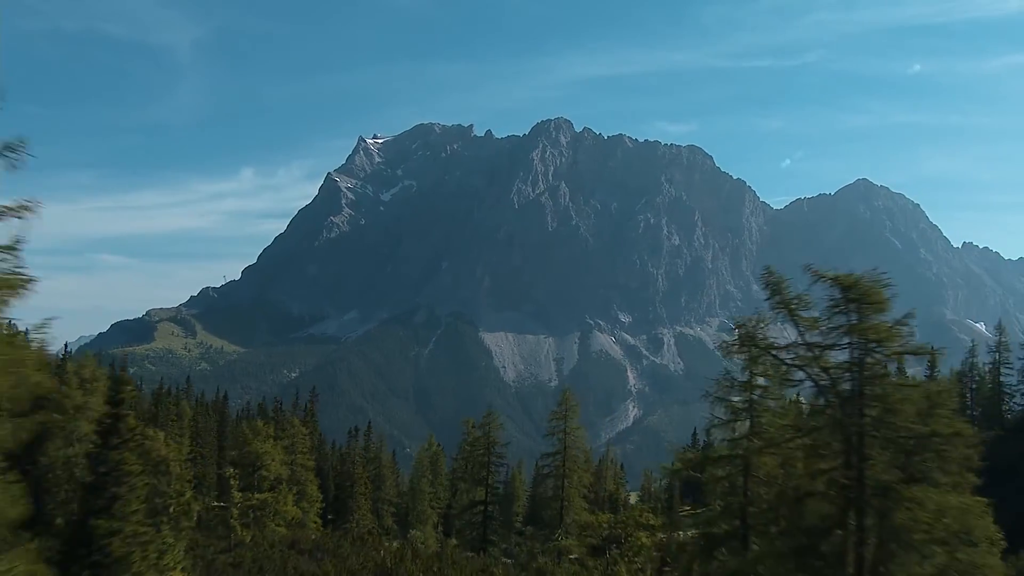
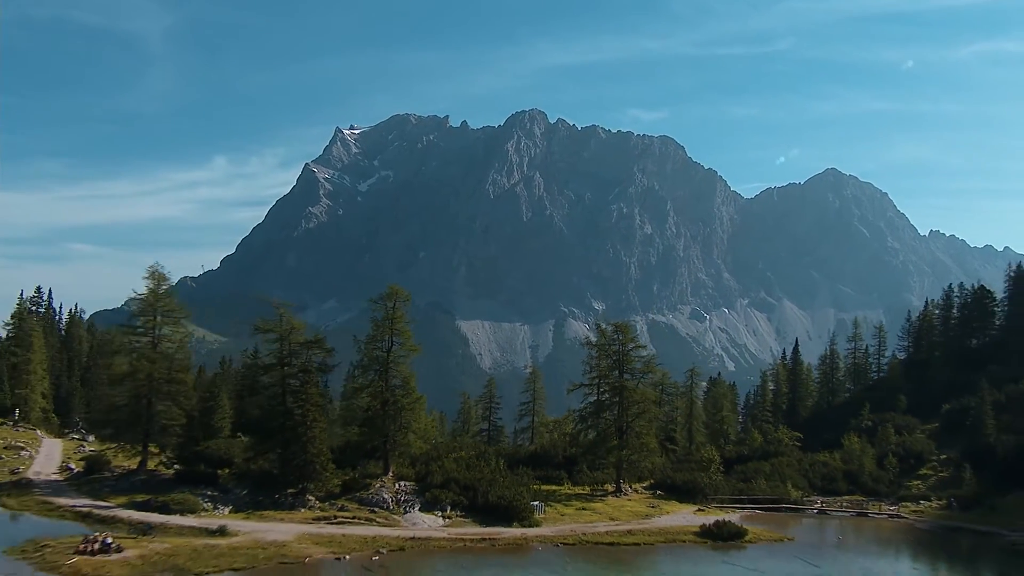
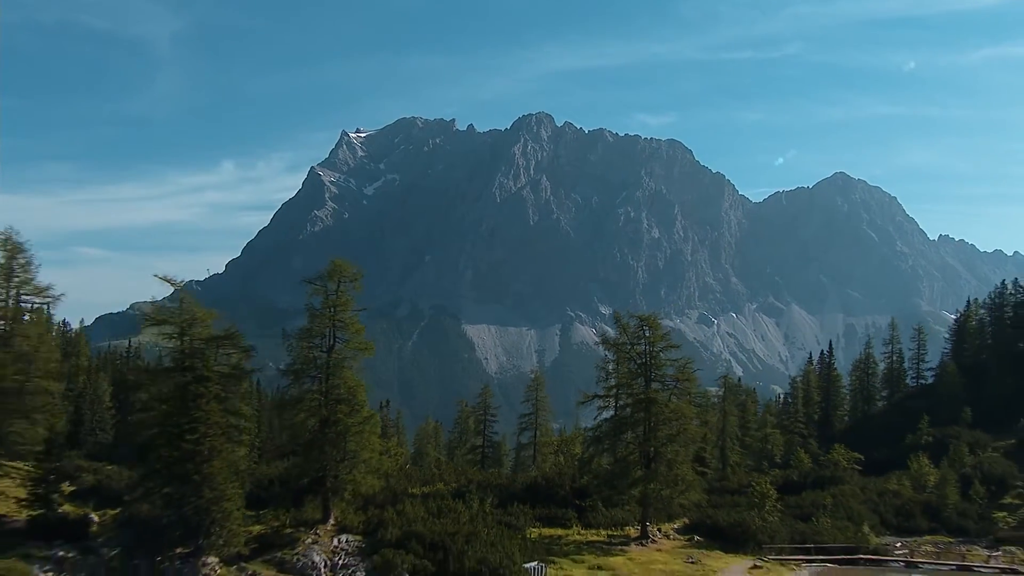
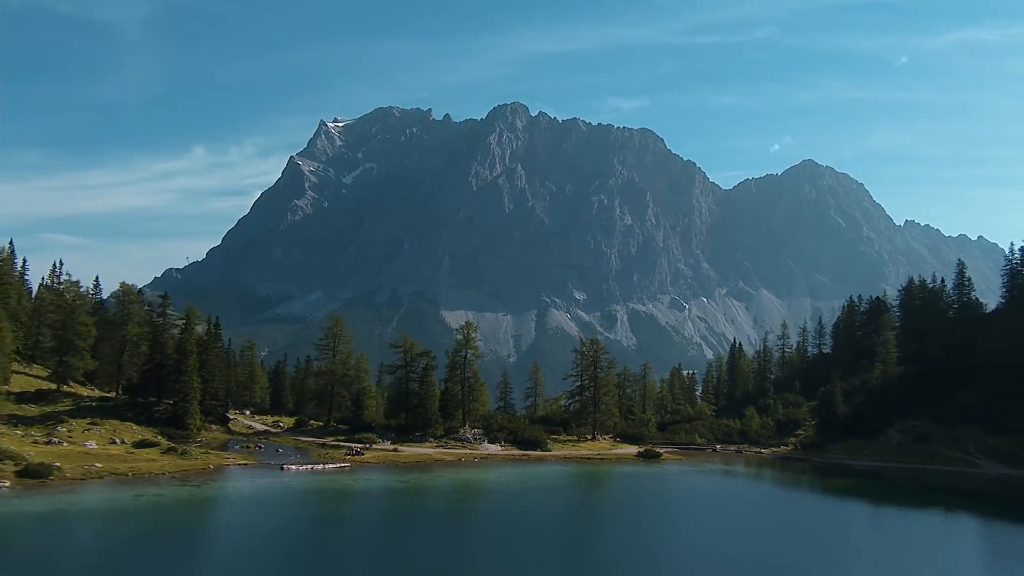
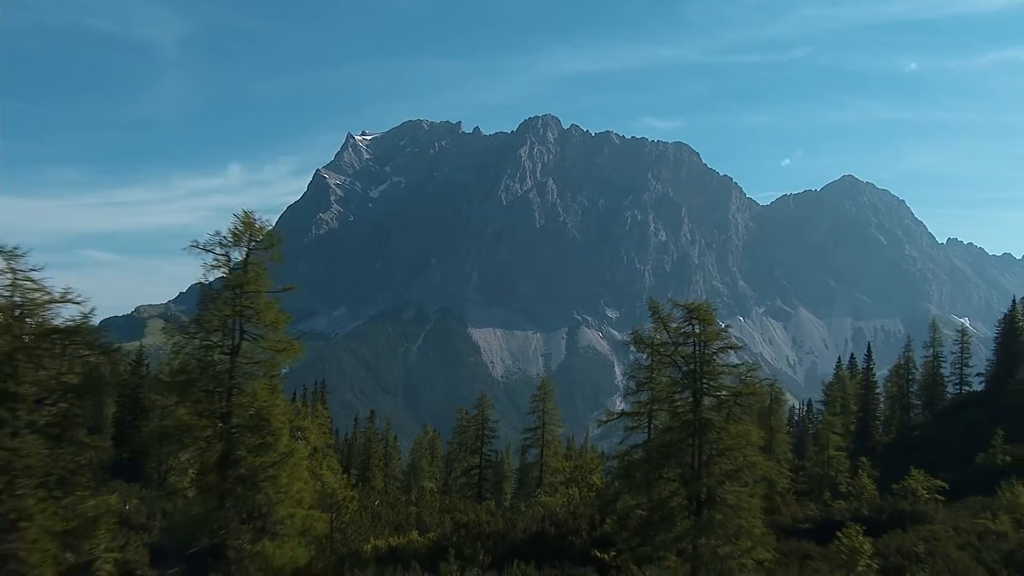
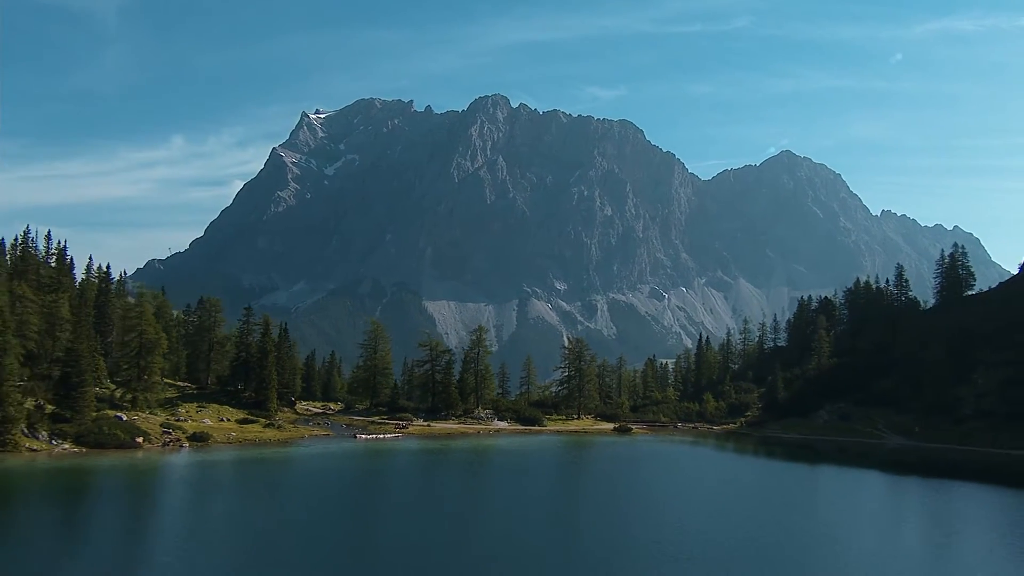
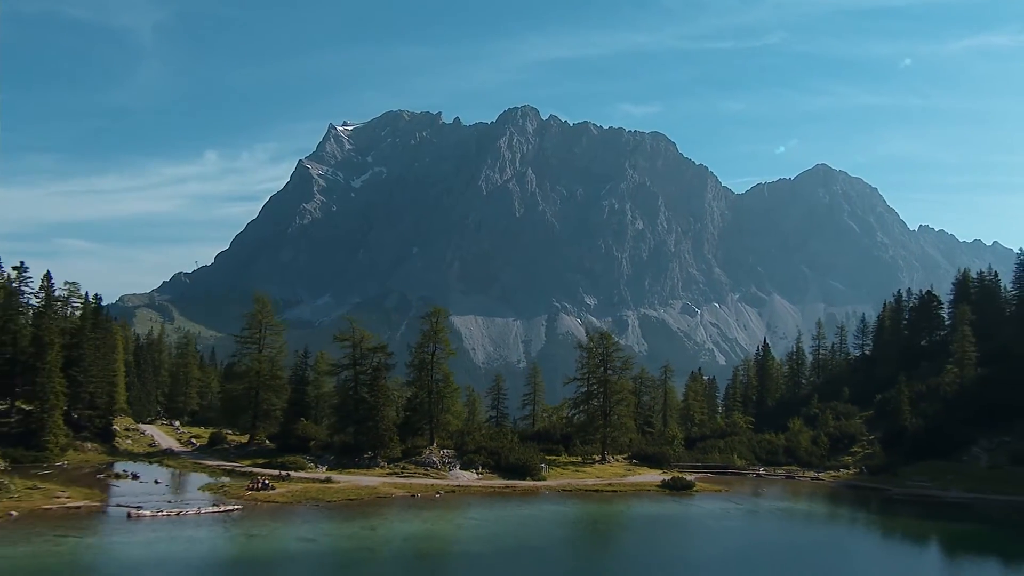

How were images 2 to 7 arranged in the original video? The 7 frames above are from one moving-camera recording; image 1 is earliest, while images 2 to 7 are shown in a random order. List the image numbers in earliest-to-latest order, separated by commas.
5, 3, 2, 7, 4, 6
